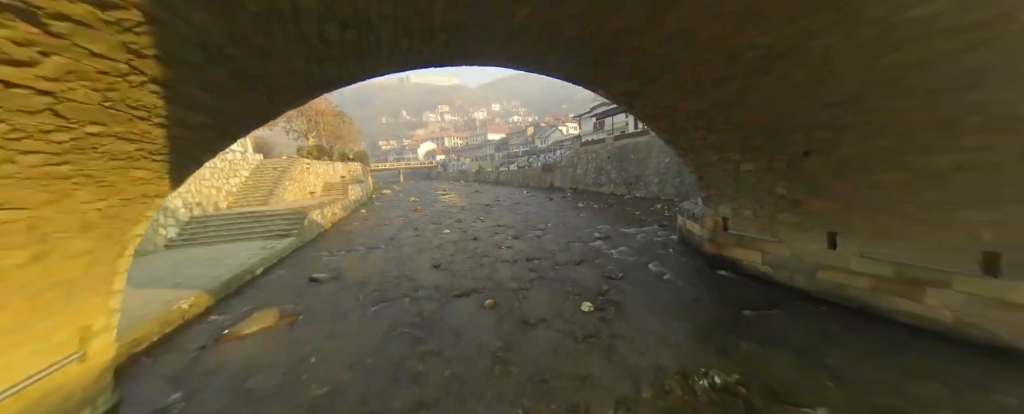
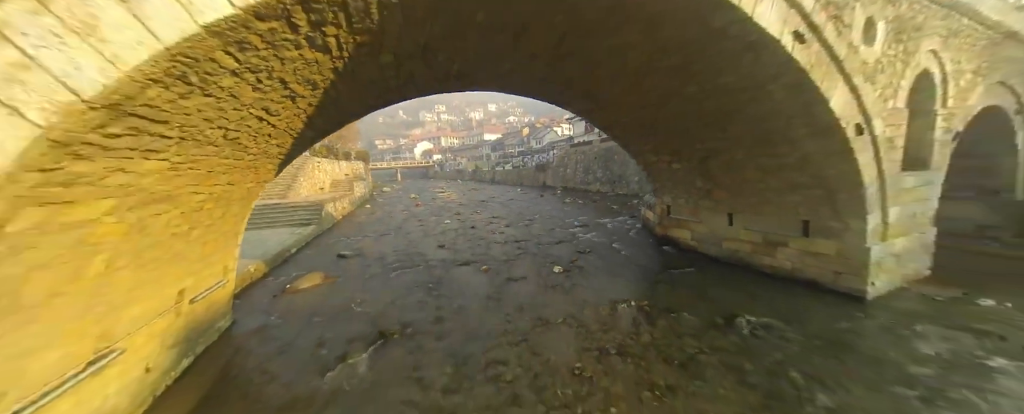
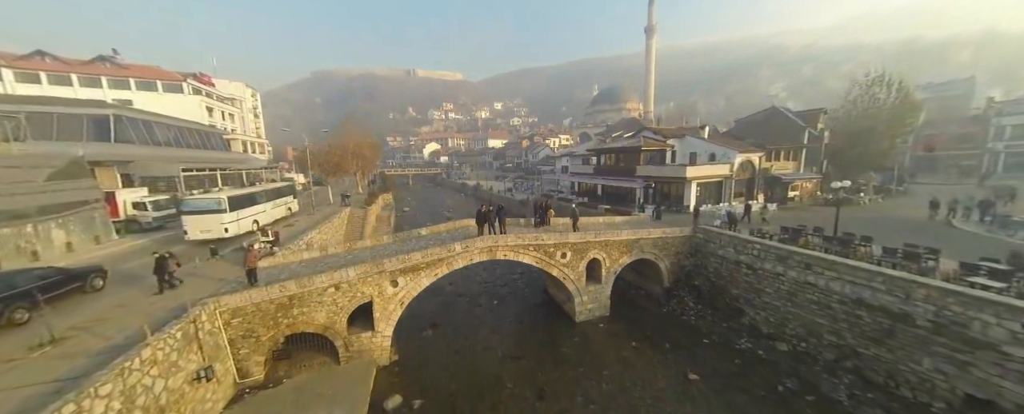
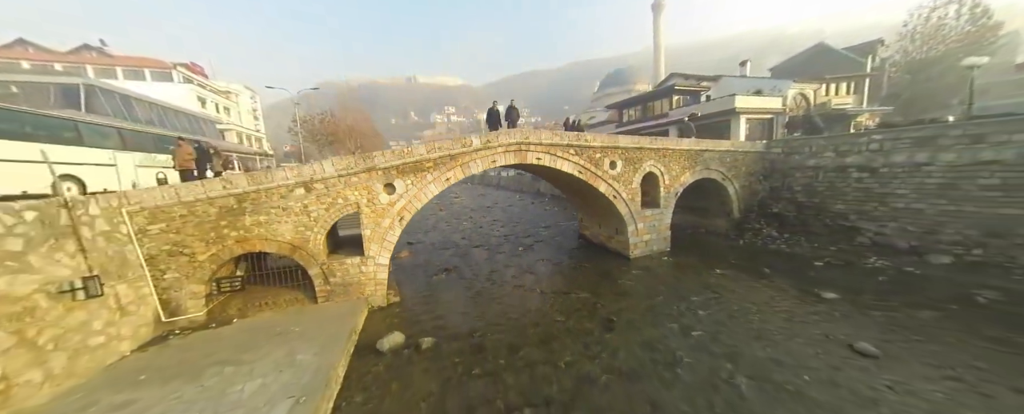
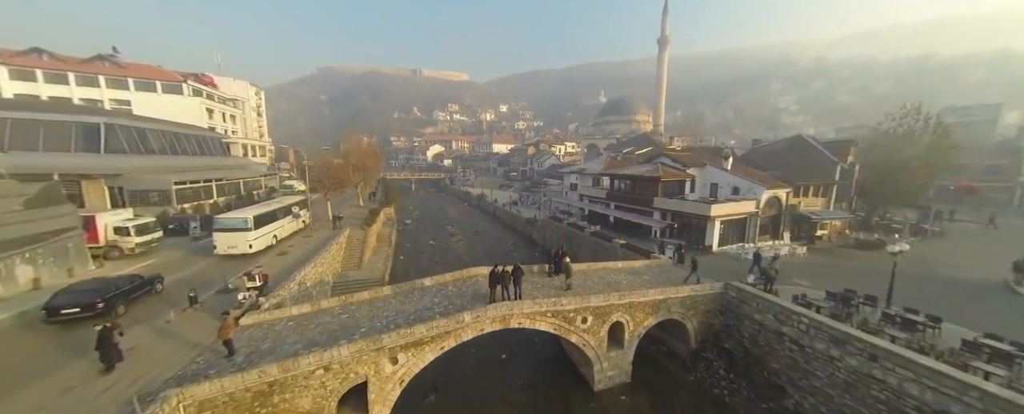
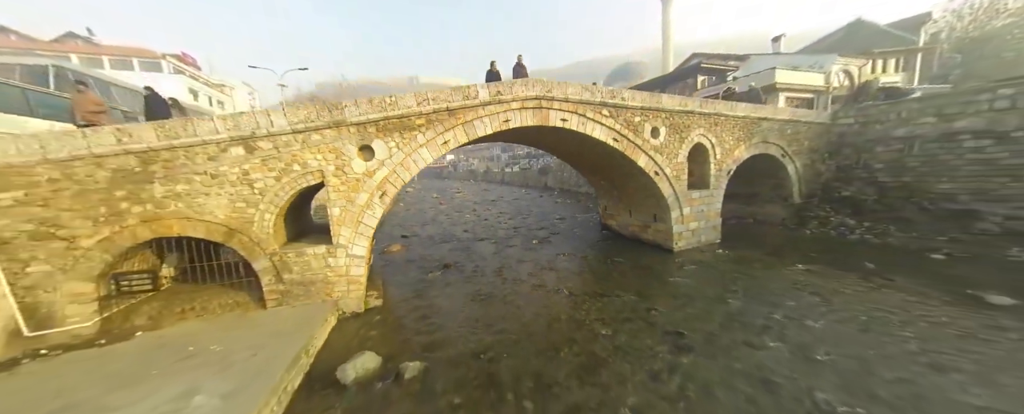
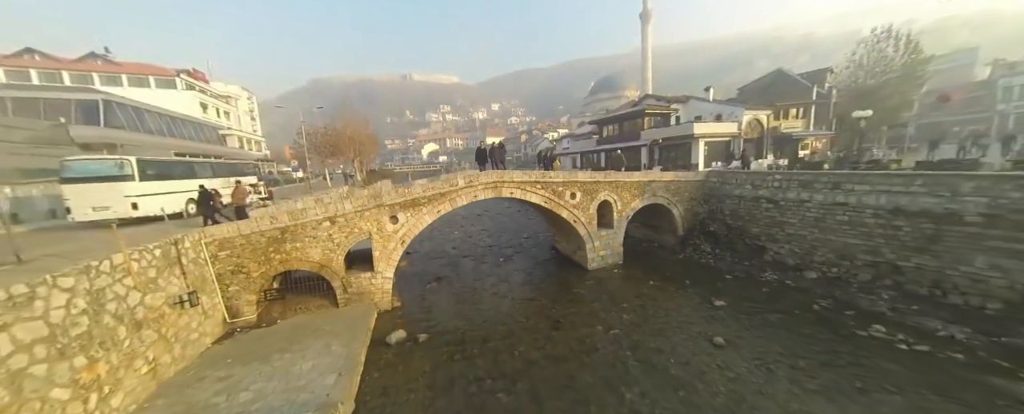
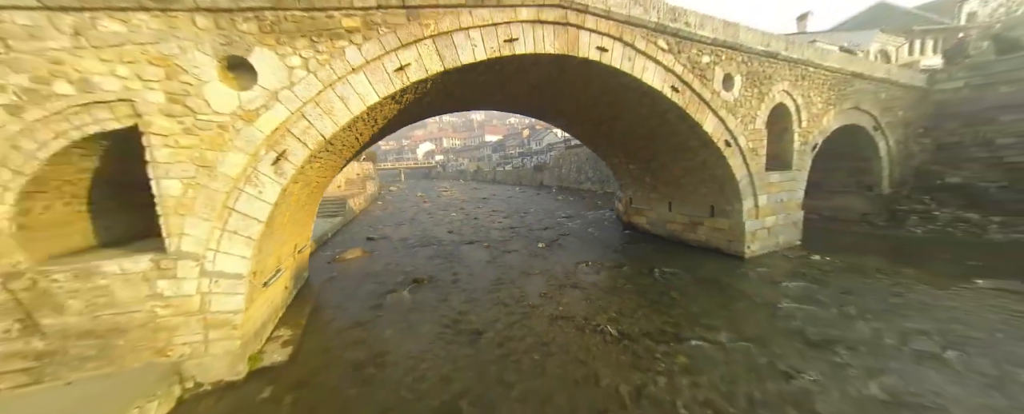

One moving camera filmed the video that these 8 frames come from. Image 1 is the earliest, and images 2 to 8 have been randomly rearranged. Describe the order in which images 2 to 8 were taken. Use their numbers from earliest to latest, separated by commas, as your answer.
2, 8, 6, 4, 7, 3, 5
